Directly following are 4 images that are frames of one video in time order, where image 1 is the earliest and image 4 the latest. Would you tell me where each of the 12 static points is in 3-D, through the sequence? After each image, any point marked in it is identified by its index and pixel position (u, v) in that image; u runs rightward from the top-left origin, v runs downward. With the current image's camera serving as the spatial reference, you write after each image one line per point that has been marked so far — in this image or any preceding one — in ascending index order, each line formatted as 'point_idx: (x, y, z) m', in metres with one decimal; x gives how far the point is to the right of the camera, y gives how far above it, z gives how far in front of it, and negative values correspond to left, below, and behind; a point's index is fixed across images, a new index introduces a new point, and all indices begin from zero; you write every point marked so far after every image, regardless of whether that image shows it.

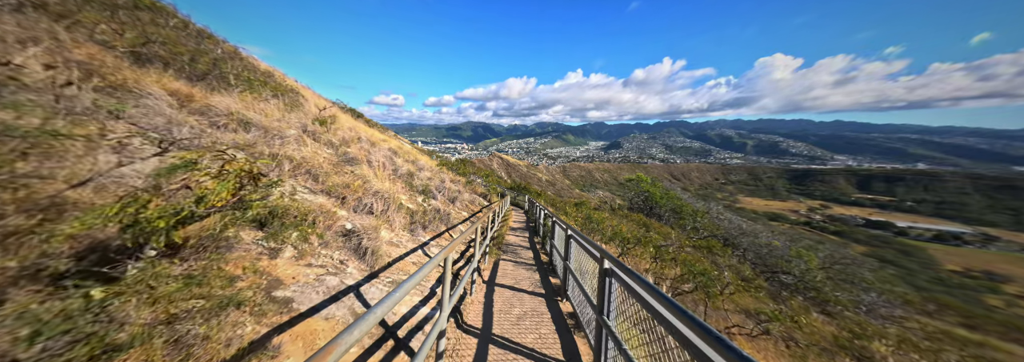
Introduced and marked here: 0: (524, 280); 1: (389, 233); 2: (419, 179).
0: (+0.3, -2.4, +6.0) m
1: (-2.3, -1.0, +4.7) m
2: (-3.5, +0.1, +9.5) m
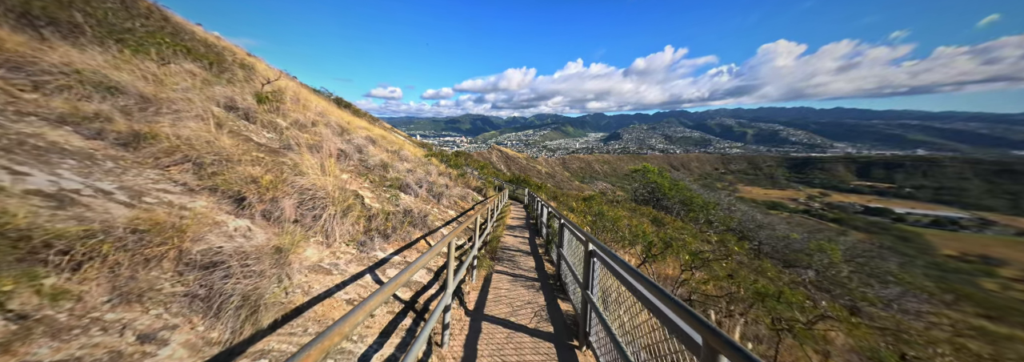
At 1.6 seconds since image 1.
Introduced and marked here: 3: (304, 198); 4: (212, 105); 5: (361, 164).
0: (+0.2, -2.2, +4.4) m
1: (-2.4, -0.9, +3.1) m
2: (-3.6, +0.3, +7.9) m
3: (-2.9, -0.2, +3.6) m
4: (-5.6, +1.4, +4.8) m
5: (-4.1, +0.5, +6.8) m
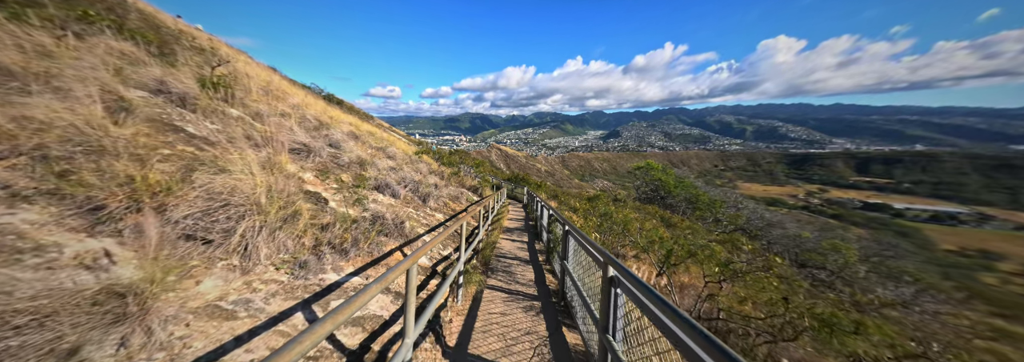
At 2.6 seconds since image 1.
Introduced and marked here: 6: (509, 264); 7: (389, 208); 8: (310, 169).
0: (+0.1, -2.2, +3.5) m
1: (-2.5, -0.9, +2.1) m
2: (-3.7, +0.3, +6.9) m
3: (-3.1, -0.3, +2.6) m
4: (-5.7, +1.4, +3.8) m
5: (-4.2, +0.5, +5.9) m
6: (-0.1, -2.1, +6.6) m
7: (-2.6, -0.5, +5.4) m
8: (-4.0, +0.3, +5.0) m
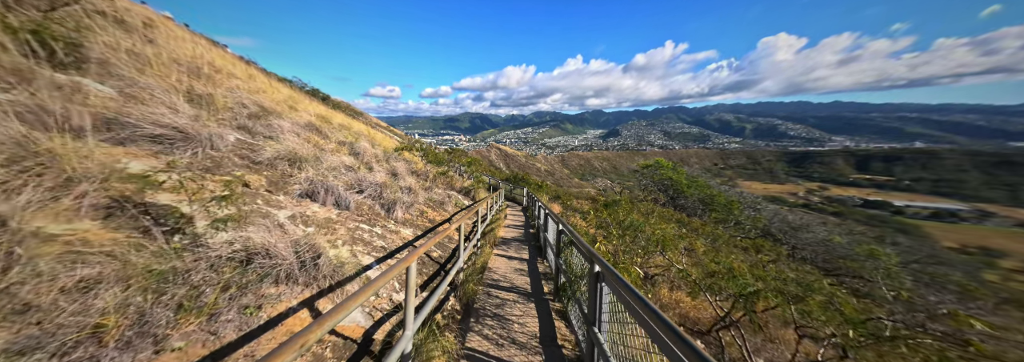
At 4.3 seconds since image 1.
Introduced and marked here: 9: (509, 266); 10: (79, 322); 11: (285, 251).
0: (0.0, -2.2, +1.5) m
1: (-2.6, -1.0, +0.2) m
2: (-3.9, +0.2, +4.9) m
3: (-3.2, -0.3, +0.7) m
4: (-5.8, +1.3, +1.8) m
5: (-4.3, +0.4, +3.9) m
6: (-0.2, -2.2, +4.7) m
7: (-2.7, -0.6, +3.4) m
8: (-4.1, +0.2, +3.0) m
9: (0.0, -2.2, +6.6) m
10: (-2.5, -0.8, +1.5) m
11: (-2.4, -0.7, +2.7) m
